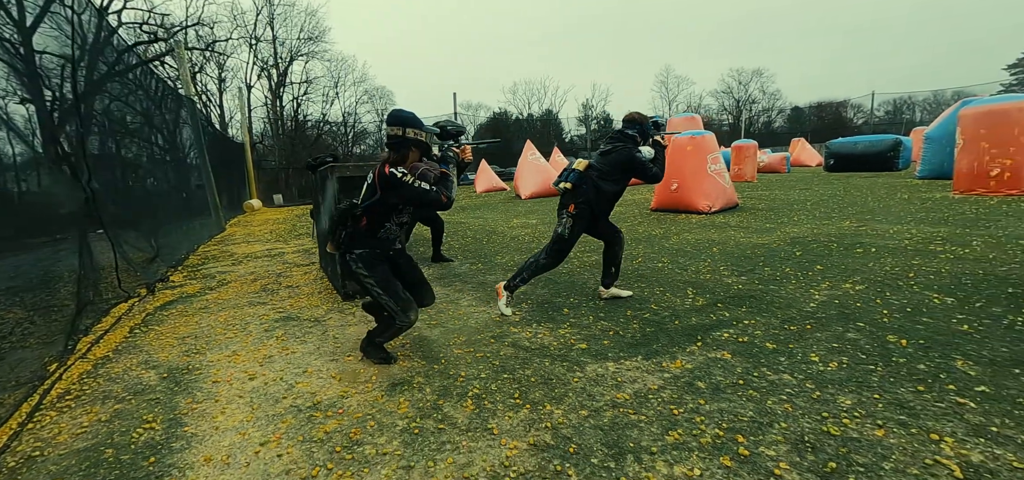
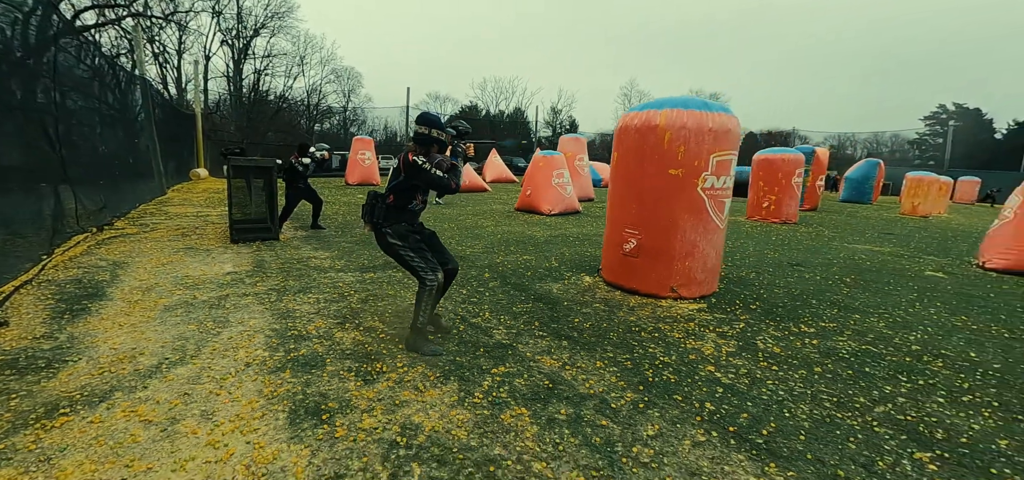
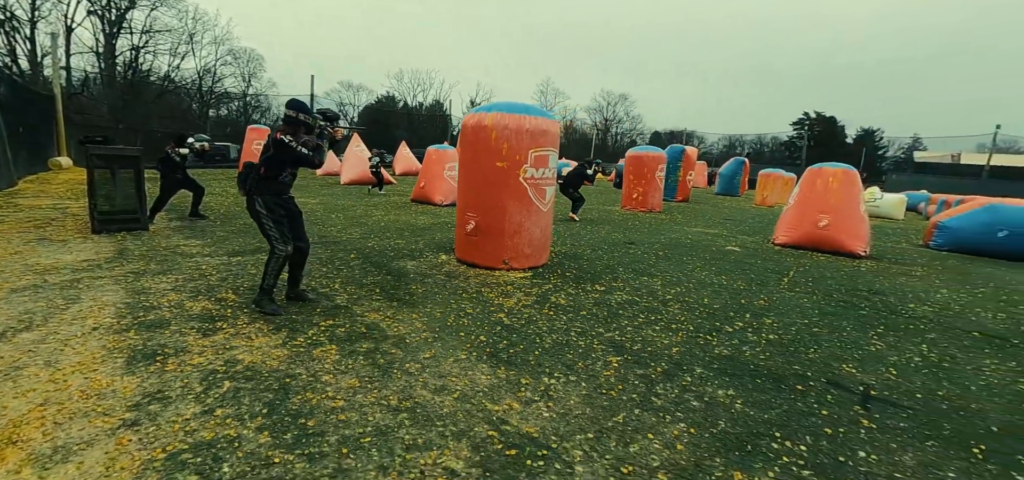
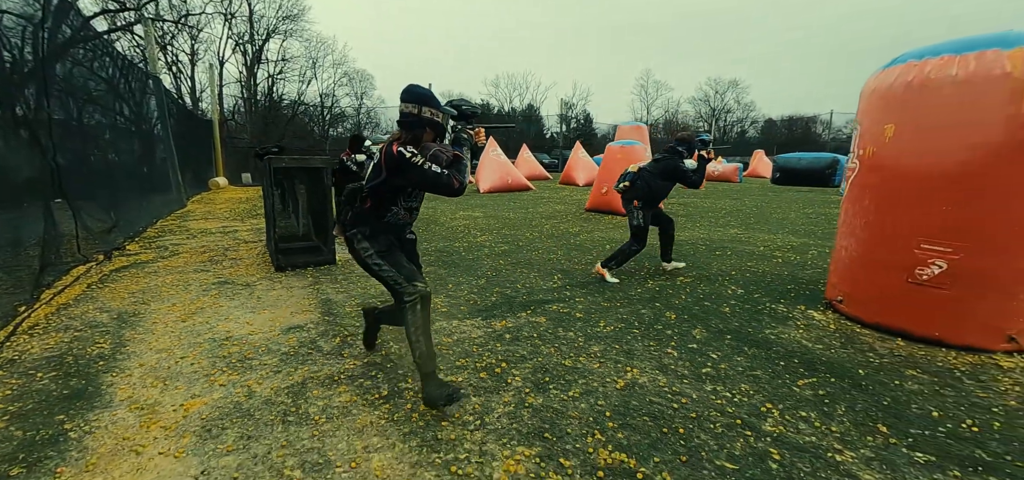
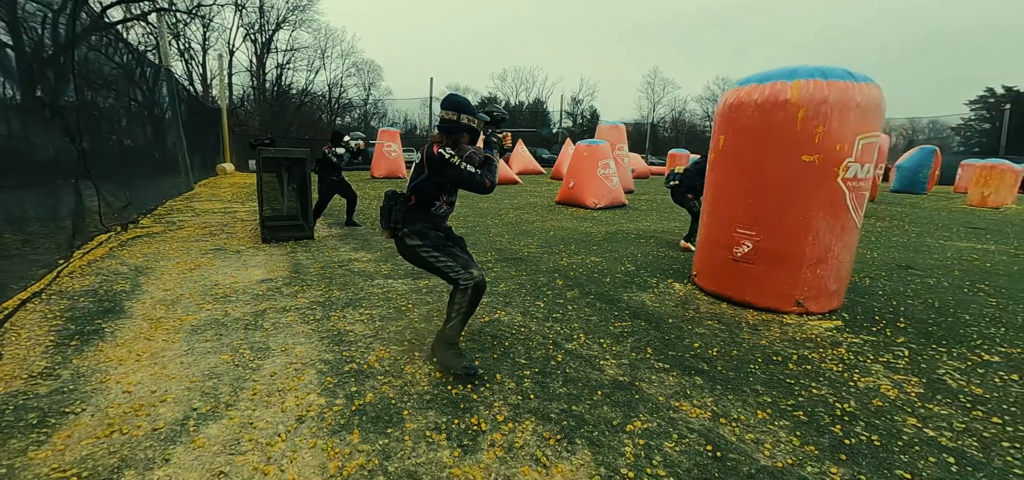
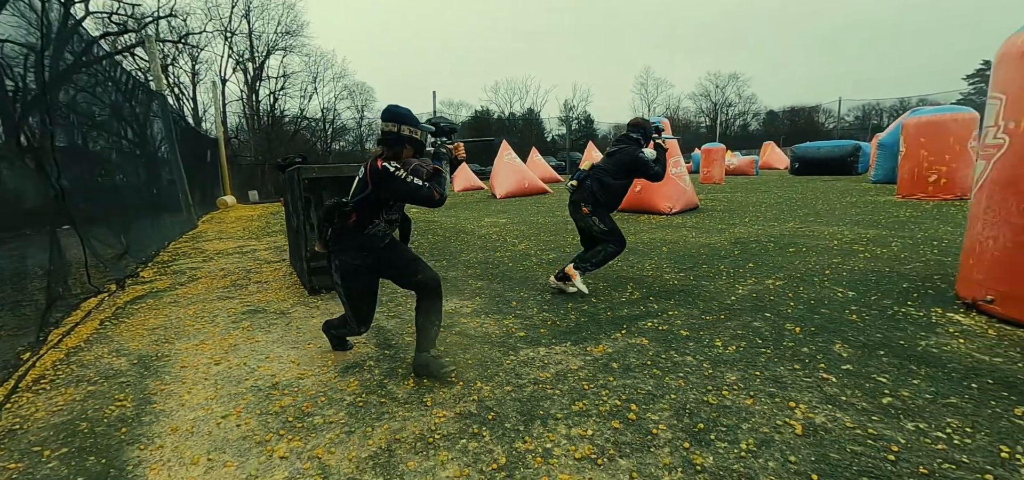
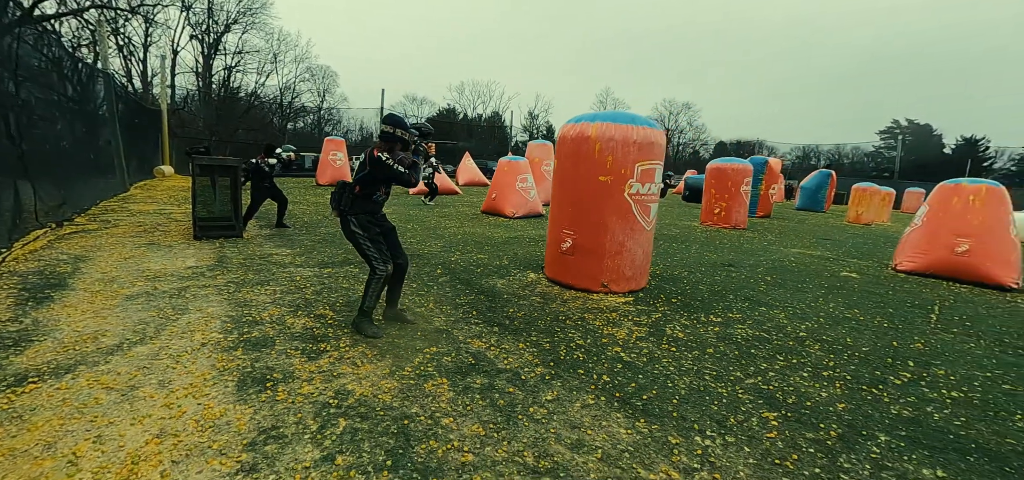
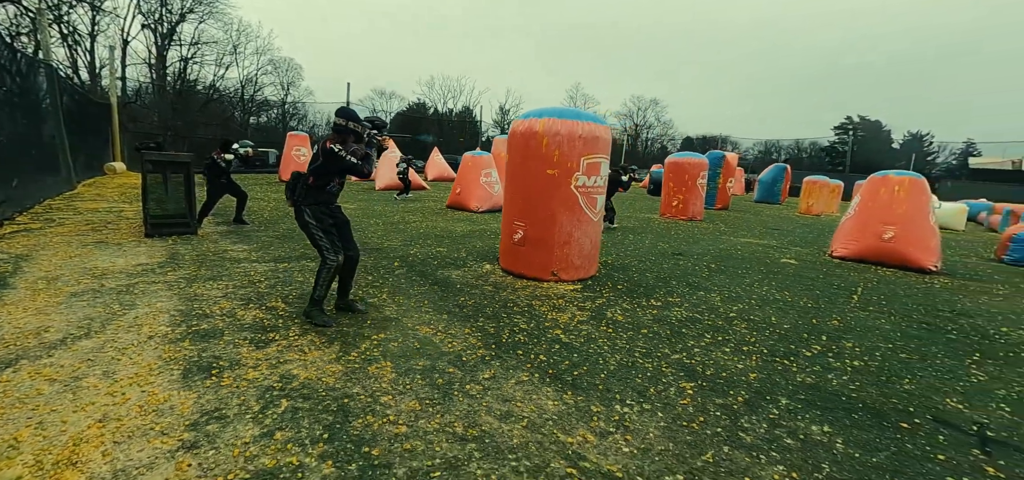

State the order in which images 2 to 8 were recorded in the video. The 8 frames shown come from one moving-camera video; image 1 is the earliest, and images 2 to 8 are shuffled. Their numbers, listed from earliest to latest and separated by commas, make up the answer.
6, 4, 5, 2, 7, 8, 3
